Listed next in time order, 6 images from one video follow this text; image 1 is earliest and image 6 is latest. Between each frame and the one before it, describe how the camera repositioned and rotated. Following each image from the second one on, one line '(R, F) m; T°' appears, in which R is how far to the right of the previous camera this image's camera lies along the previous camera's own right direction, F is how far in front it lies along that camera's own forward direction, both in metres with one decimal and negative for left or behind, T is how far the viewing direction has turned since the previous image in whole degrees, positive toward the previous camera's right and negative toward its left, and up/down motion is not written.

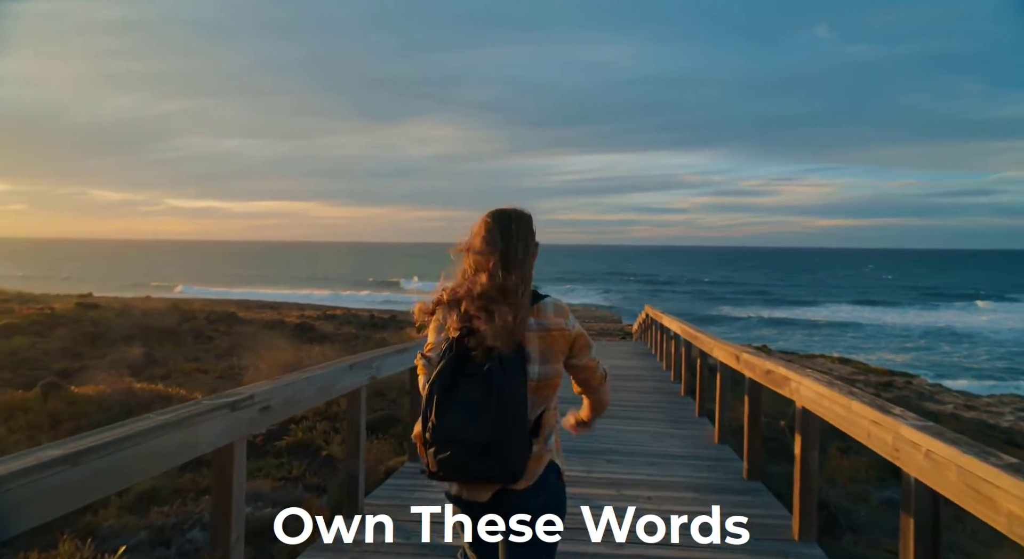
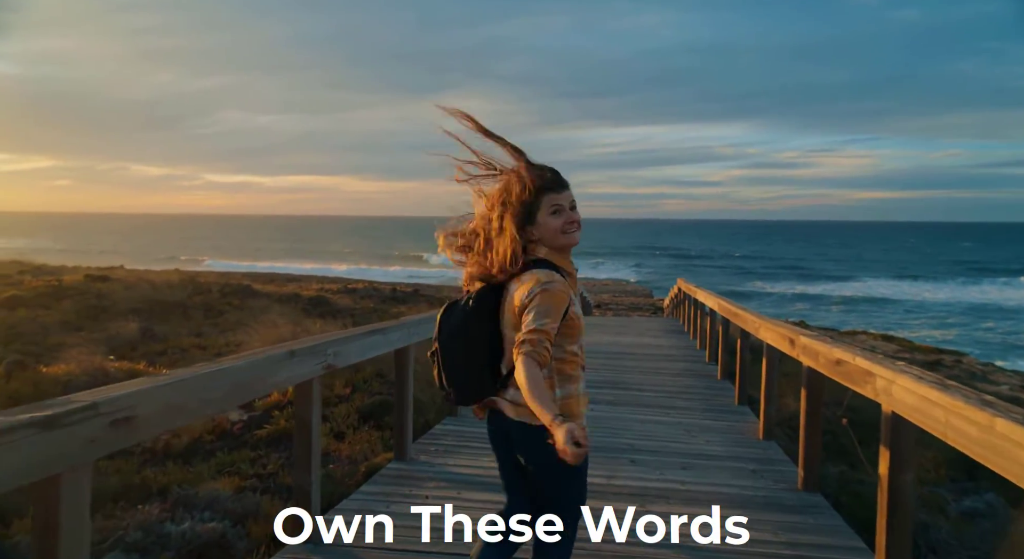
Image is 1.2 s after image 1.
(+0.1, +0.8) m; -3°
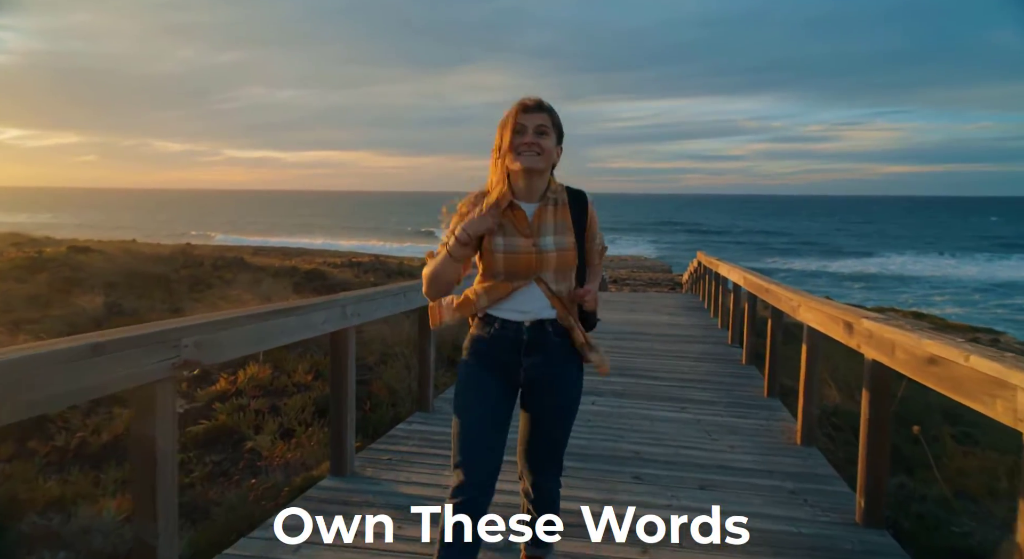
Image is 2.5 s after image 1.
(+0.2, +0.9) m; -2°
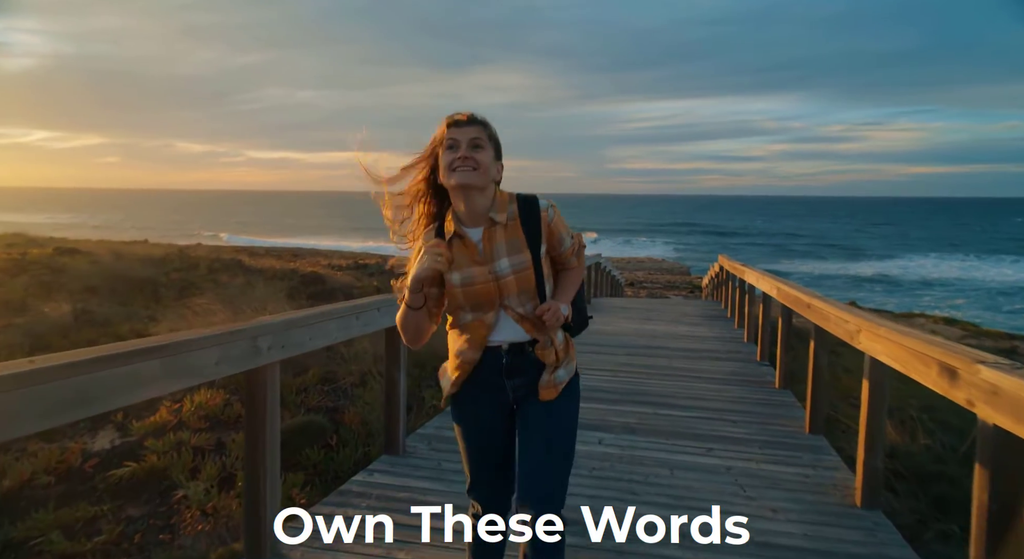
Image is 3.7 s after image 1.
(+0.1, +0.7) m; -1°
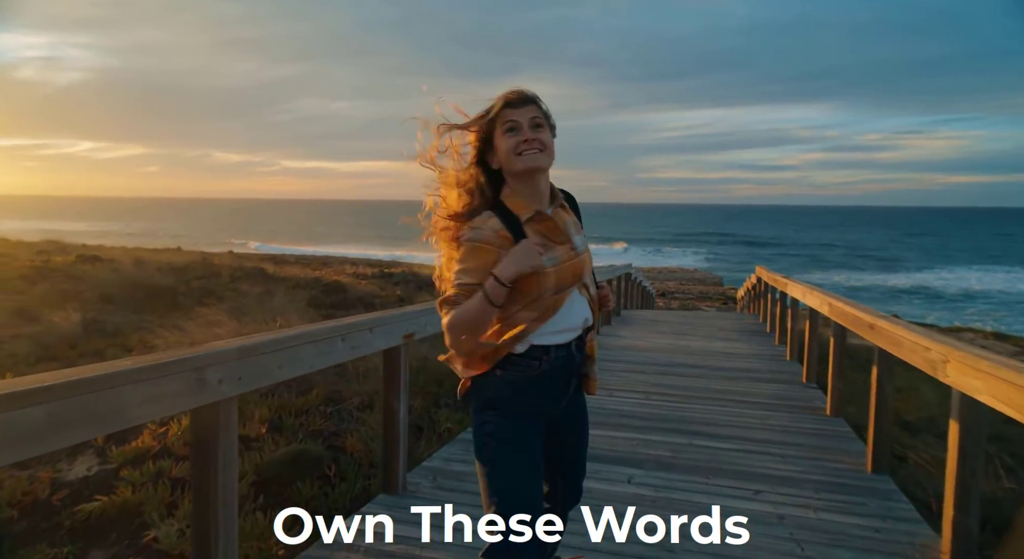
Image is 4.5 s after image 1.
(+0.1, +0.4) m; -3°
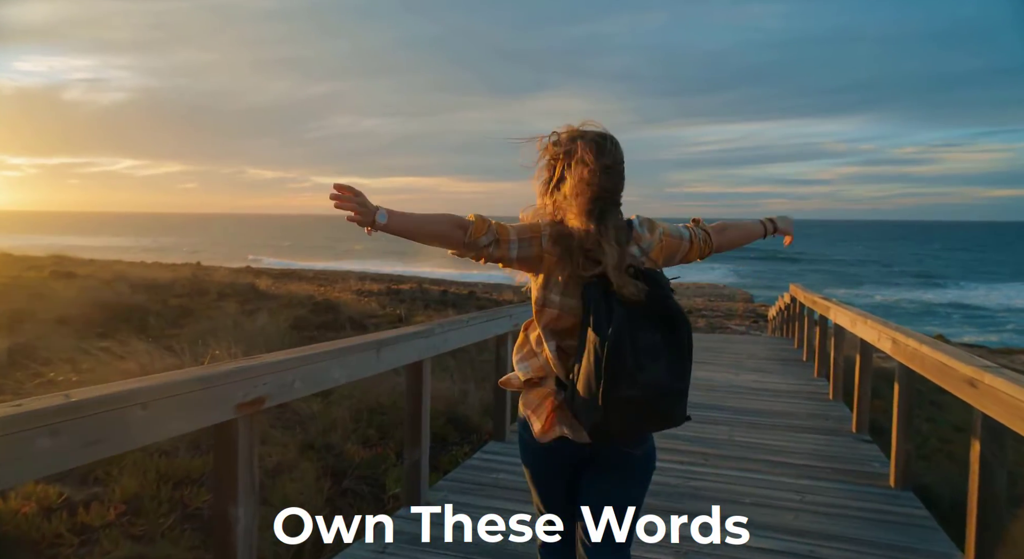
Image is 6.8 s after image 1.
(+0.4, +1.1) m; -3°
